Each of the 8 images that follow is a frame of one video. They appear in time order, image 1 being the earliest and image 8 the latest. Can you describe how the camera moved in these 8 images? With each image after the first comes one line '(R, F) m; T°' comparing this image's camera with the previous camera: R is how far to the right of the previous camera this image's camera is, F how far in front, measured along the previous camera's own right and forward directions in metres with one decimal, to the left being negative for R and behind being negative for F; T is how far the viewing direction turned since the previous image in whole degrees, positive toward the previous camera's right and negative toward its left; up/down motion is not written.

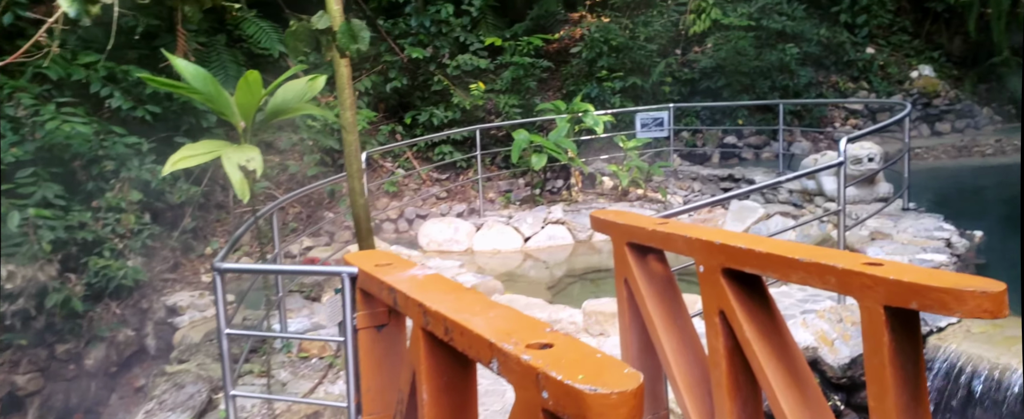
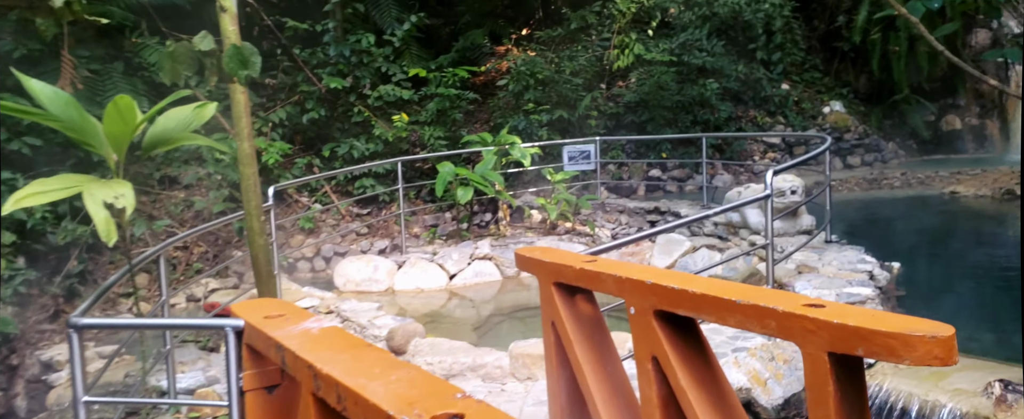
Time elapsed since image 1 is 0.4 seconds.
(0.0, +0.1) m; +6°
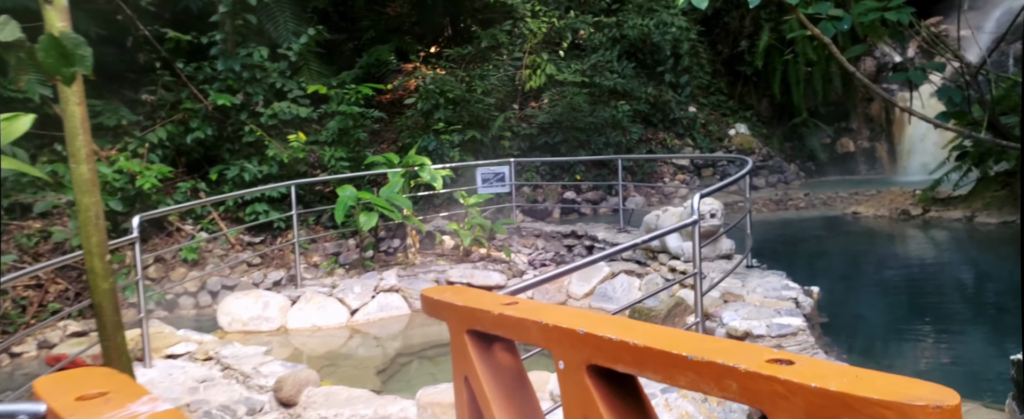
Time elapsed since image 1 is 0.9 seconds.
(0.0, +0.3) m; +7°
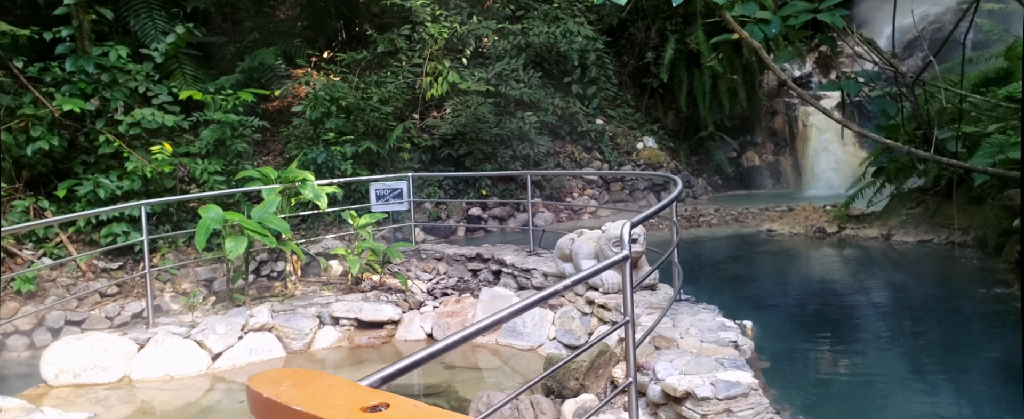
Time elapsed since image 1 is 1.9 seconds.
(+0.1, +0.4) m; +8°
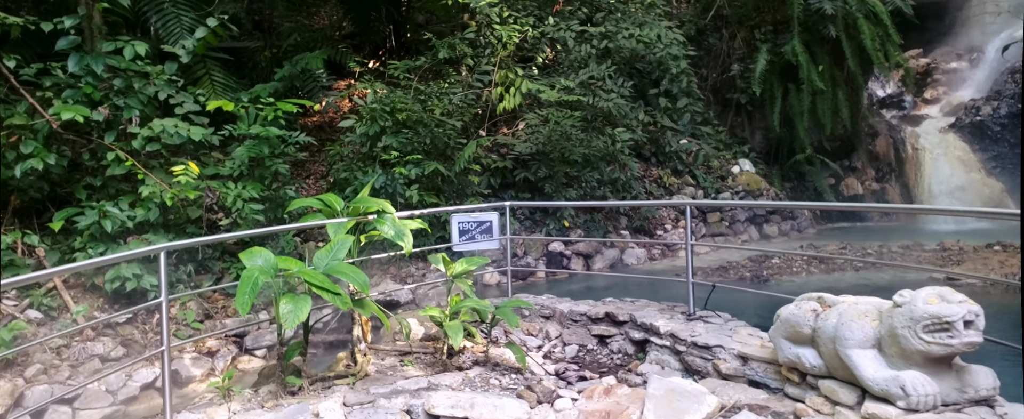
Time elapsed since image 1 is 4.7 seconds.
(-0.5, +1.0) m; -1°
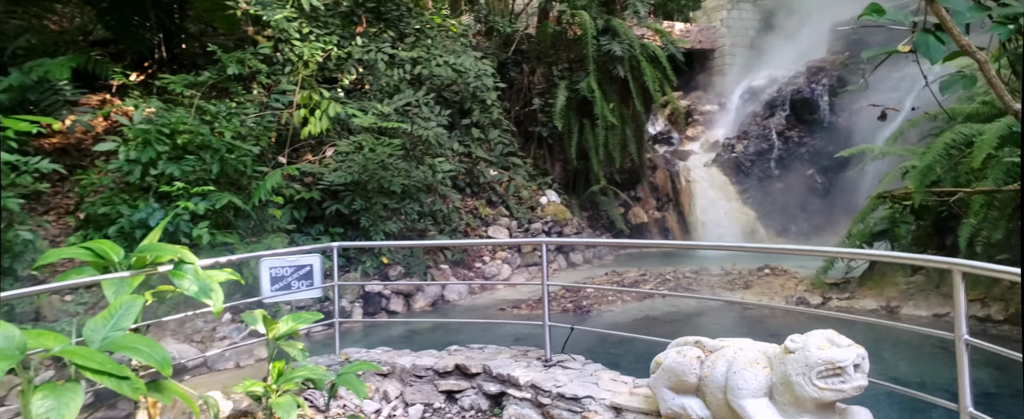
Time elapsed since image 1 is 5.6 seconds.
(-0.2, +0.3) m; +18°
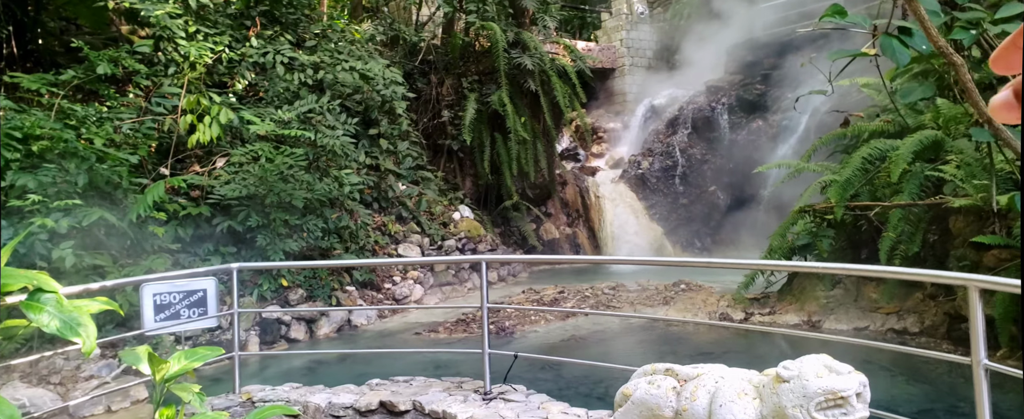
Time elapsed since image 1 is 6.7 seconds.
(-0.1, +0.3) m; +9°
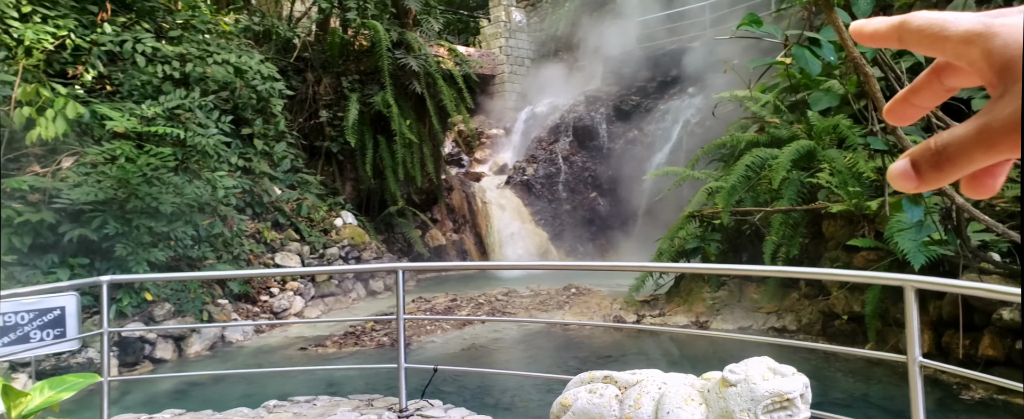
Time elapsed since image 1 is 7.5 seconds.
(-0.1, +0.1) m; +11°
